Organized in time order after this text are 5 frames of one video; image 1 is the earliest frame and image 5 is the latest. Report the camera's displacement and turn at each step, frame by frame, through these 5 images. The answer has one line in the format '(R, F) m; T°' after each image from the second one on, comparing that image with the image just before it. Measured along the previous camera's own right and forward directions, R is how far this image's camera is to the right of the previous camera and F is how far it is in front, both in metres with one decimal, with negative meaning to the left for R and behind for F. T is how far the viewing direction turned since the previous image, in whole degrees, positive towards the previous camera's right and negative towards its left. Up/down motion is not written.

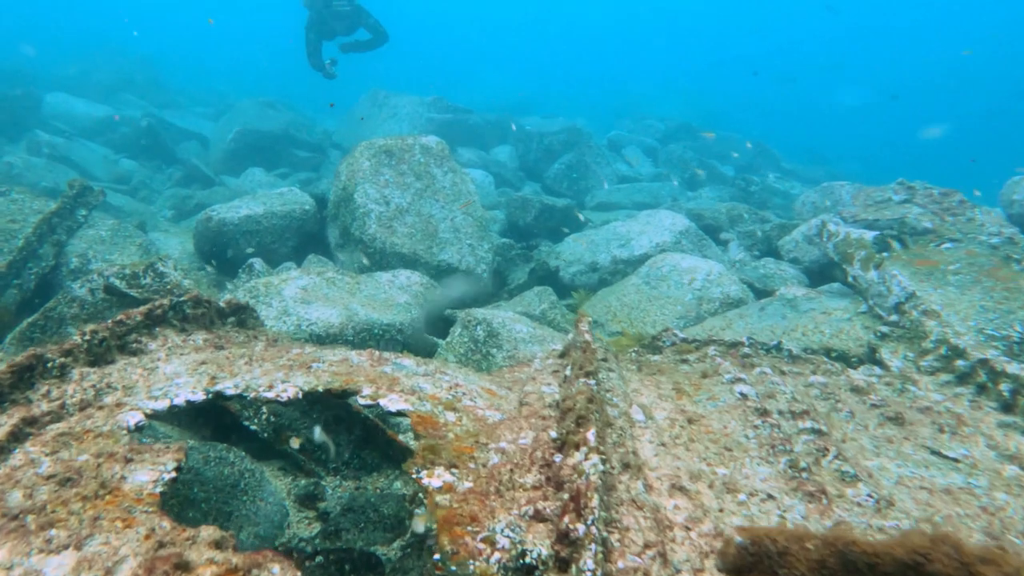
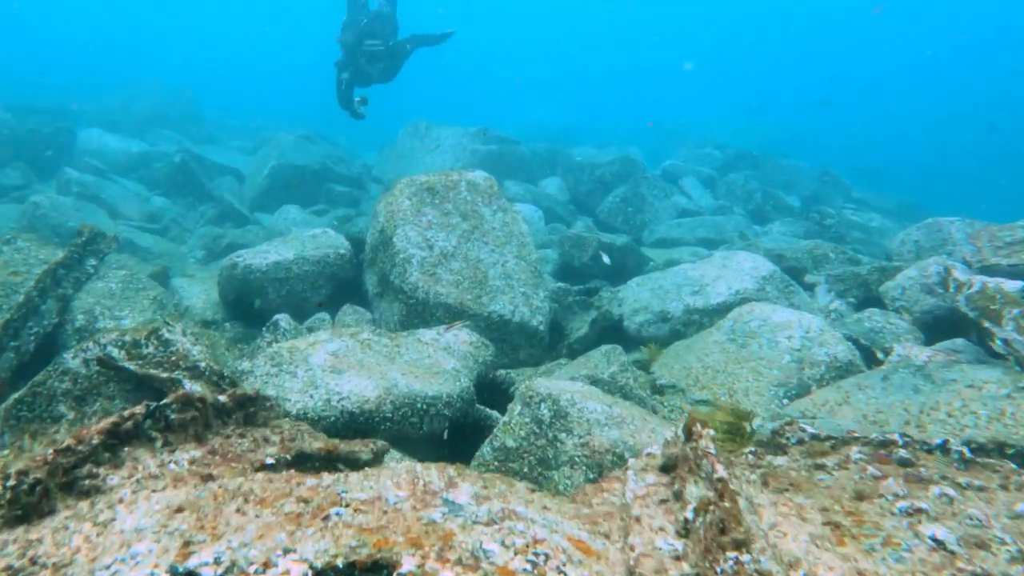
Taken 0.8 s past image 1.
(-0.1, +0.6) m; -2°
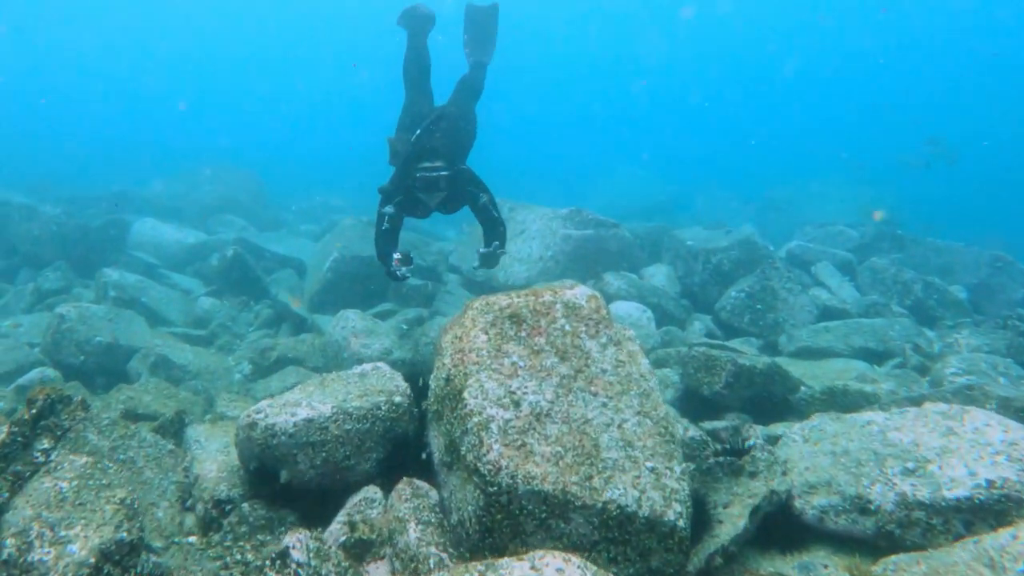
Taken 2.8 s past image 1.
(-0.1, +1.5) m; -5°
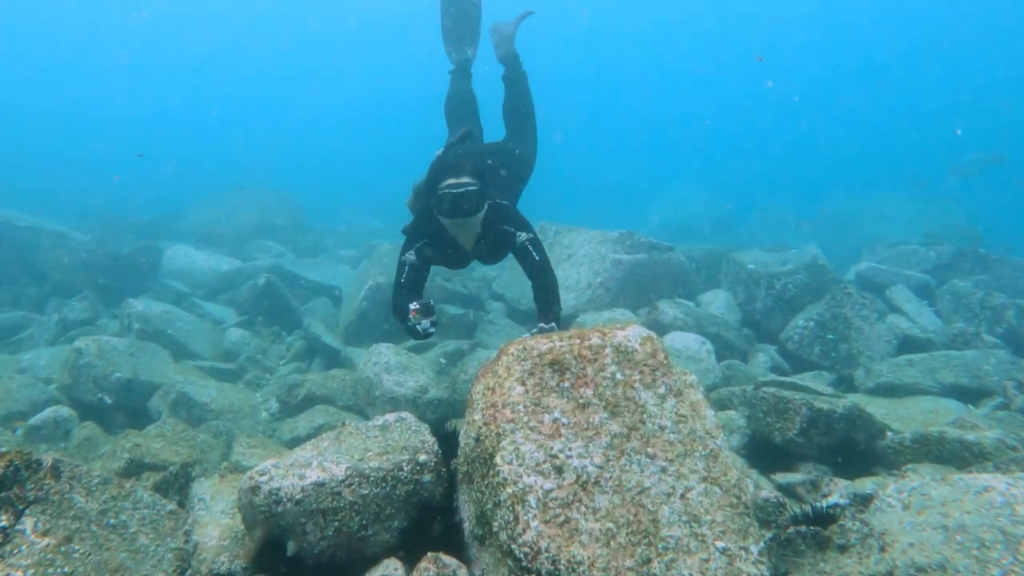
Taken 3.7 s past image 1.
(0.0, +0.6) m; -3°
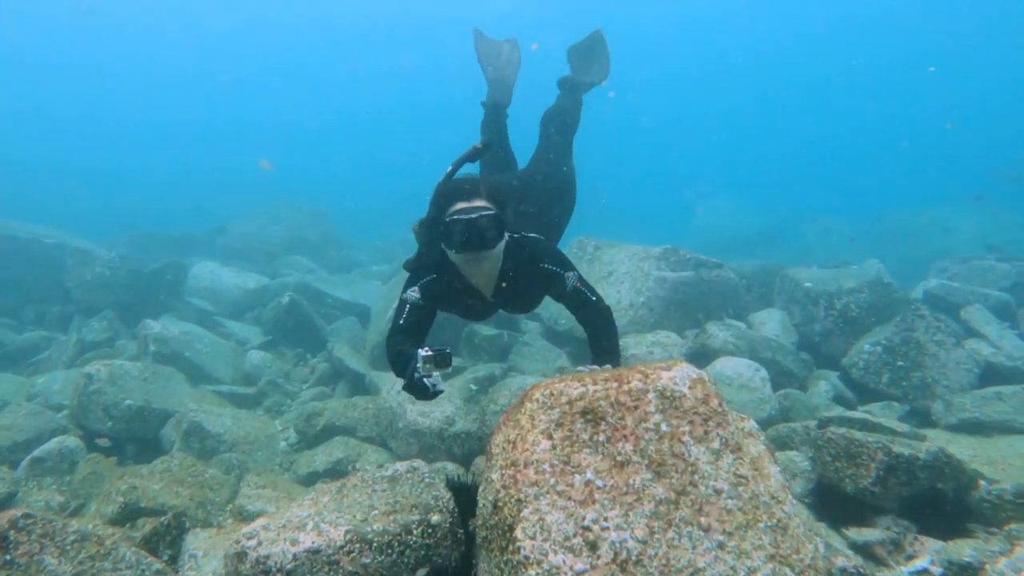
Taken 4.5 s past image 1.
(+0.1, +0.5) m; -3°
